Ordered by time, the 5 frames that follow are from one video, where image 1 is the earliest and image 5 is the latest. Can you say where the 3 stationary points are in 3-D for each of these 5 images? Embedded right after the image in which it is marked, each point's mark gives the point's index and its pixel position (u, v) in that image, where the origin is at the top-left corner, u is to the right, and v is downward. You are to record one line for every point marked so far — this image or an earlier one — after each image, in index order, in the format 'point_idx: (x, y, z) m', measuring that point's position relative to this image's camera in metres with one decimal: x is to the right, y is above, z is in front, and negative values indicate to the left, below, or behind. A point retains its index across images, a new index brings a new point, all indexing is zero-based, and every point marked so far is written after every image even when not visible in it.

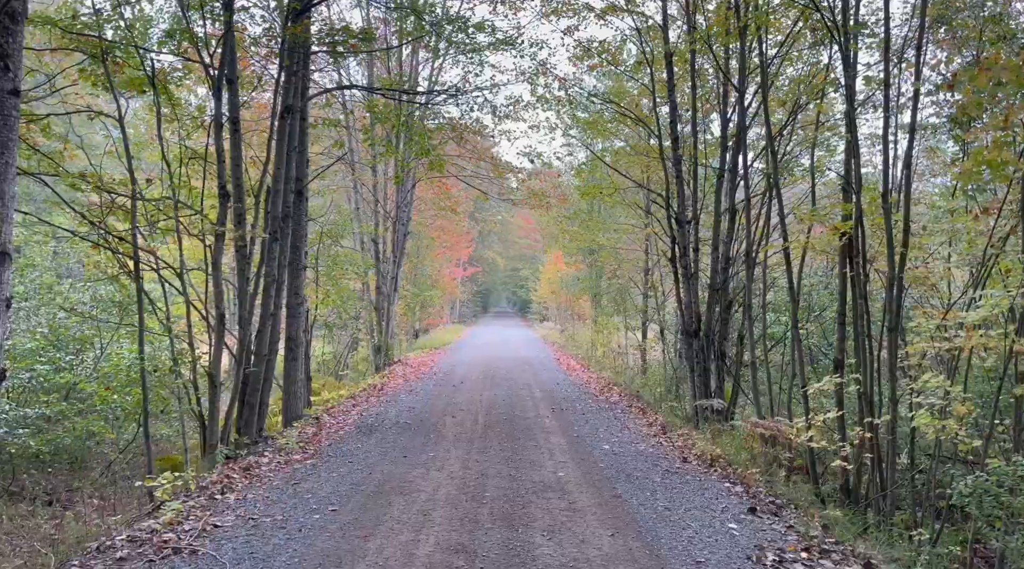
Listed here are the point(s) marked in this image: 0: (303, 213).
0: (-3.5, +1.2, +15.3) m
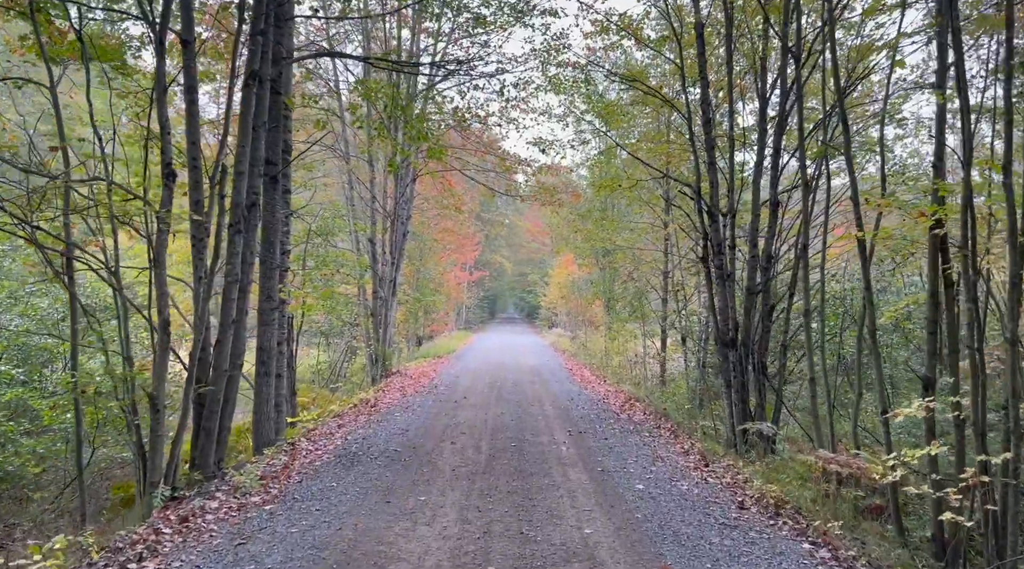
0: (-3.4, +1.2, +13.1) m
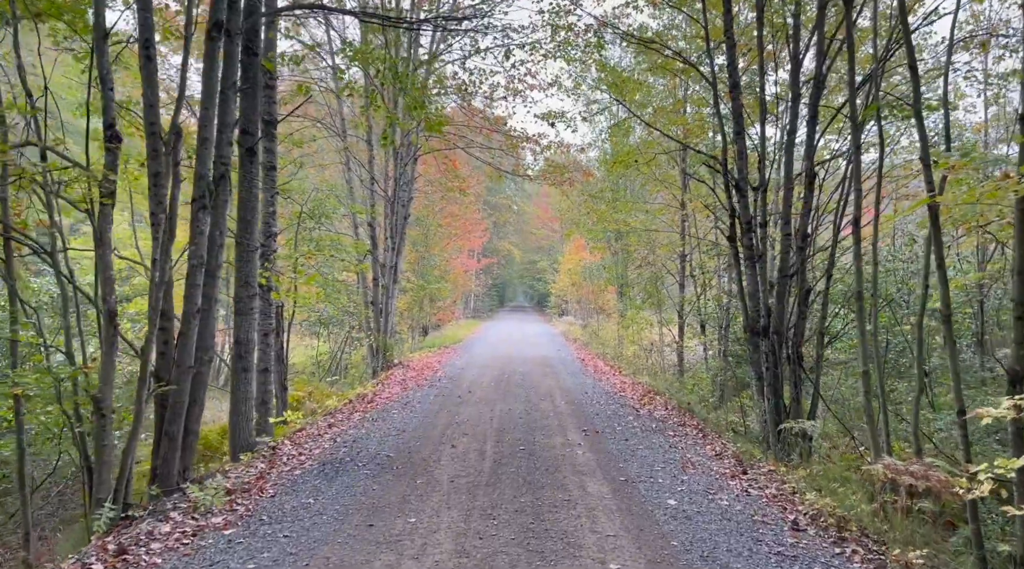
0: (-3.3, +1.4, +11.7) m
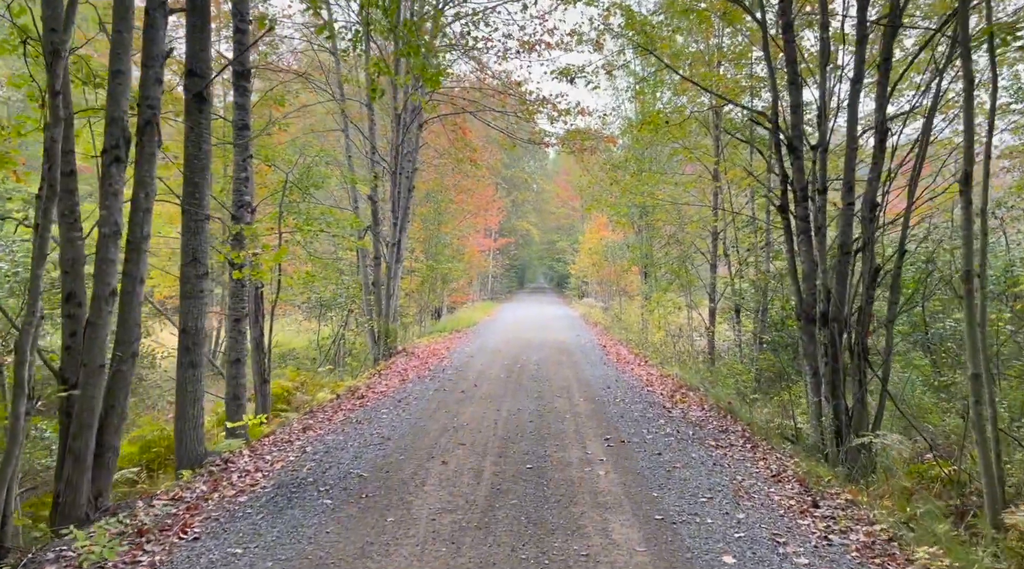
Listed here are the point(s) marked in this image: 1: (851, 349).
0: (-3.2, +1.6, +9.6) m
1: (+4.3, -0.8, +11.5) m
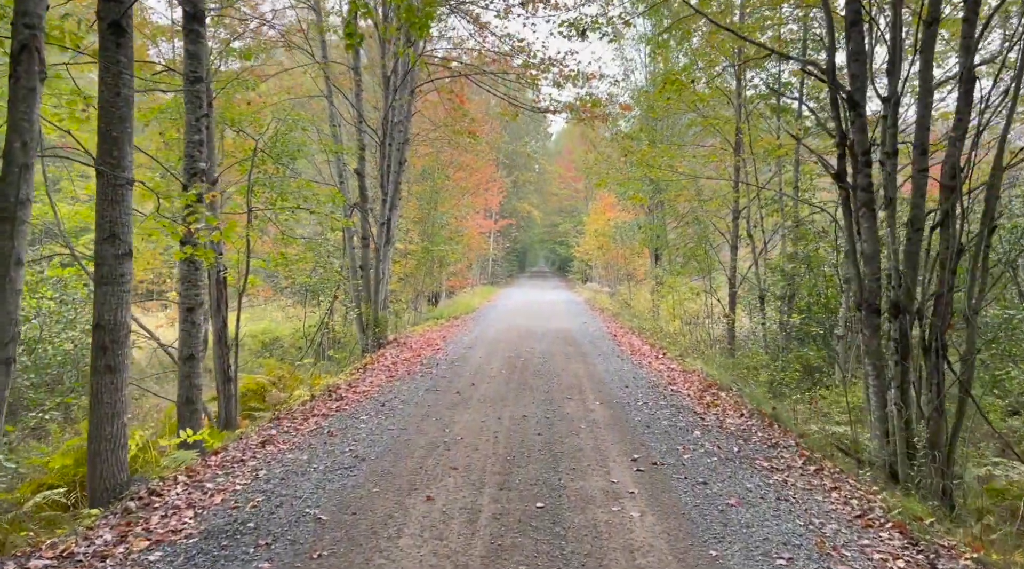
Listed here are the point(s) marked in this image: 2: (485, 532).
0: (-3.2, +1.7, +7.5) m
1: (+4.4, -0.6, +9.5) m
2: (-0.3, -1.6, +6.1) m
